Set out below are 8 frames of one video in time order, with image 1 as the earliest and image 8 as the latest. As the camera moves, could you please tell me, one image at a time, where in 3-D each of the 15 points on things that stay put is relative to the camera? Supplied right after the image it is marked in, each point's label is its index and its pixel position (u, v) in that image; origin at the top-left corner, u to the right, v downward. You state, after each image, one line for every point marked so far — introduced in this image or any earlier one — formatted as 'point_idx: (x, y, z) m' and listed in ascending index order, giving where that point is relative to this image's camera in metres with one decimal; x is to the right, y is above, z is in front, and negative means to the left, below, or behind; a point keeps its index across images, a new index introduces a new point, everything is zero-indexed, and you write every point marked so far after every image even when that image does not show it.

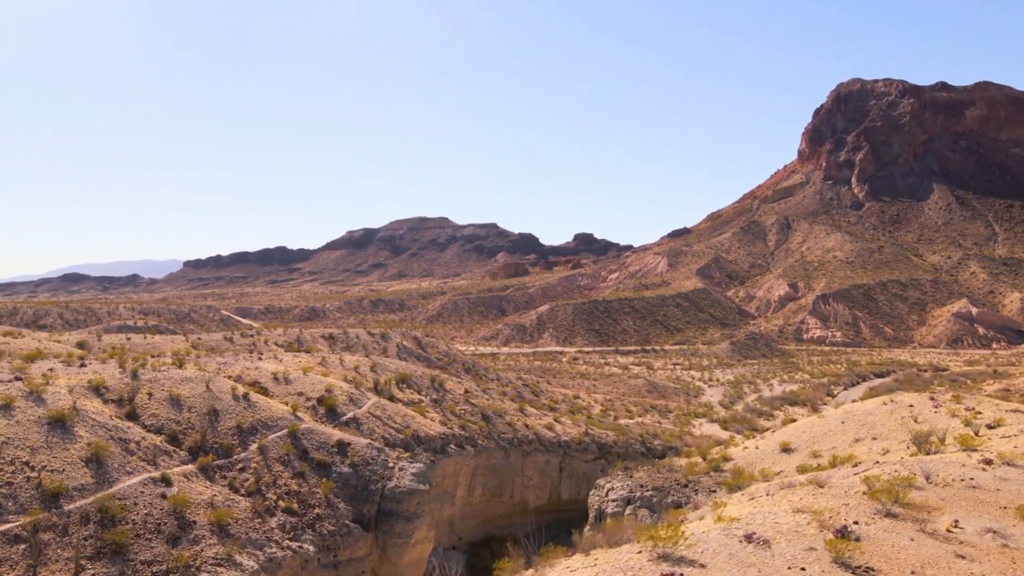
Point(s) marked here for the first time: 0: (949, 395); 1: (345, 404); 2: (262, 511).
0: (+10.0, -2.5, +14.4) m
1: (-4.4, -3.1, +16.4) m
2: (-4.2, -3.8, +10.5) m
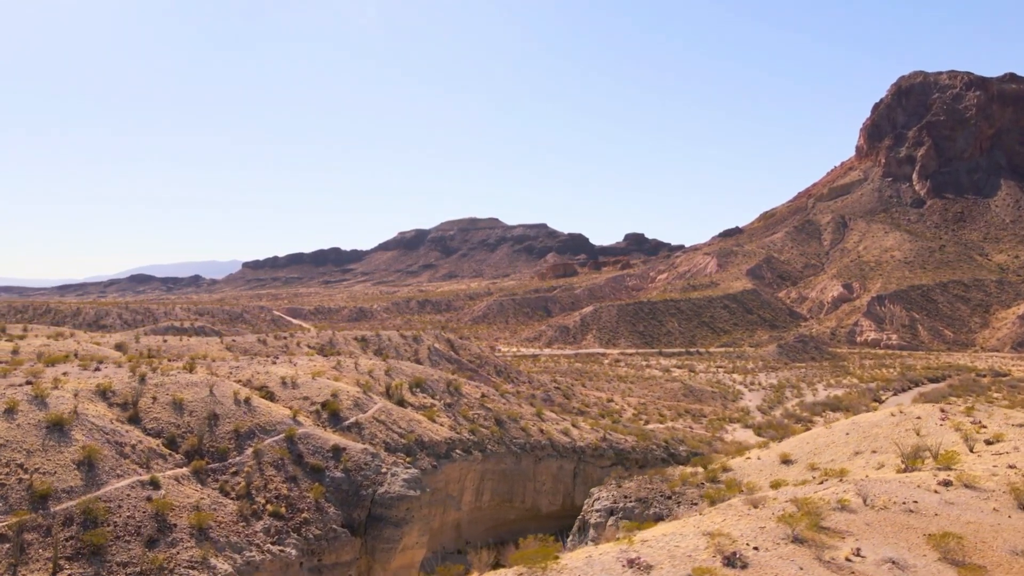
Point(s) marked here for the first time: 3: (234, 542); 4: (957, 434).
0: (+9.9, -2.6, +13.7) m
1: (-4.4, -3.2, +16.7) m
2: (-4.6, -3.9, +10.7) m
3: (-4.4, -4.0, +9.7) m
4: (+7.8, -2.6, +11.1) m
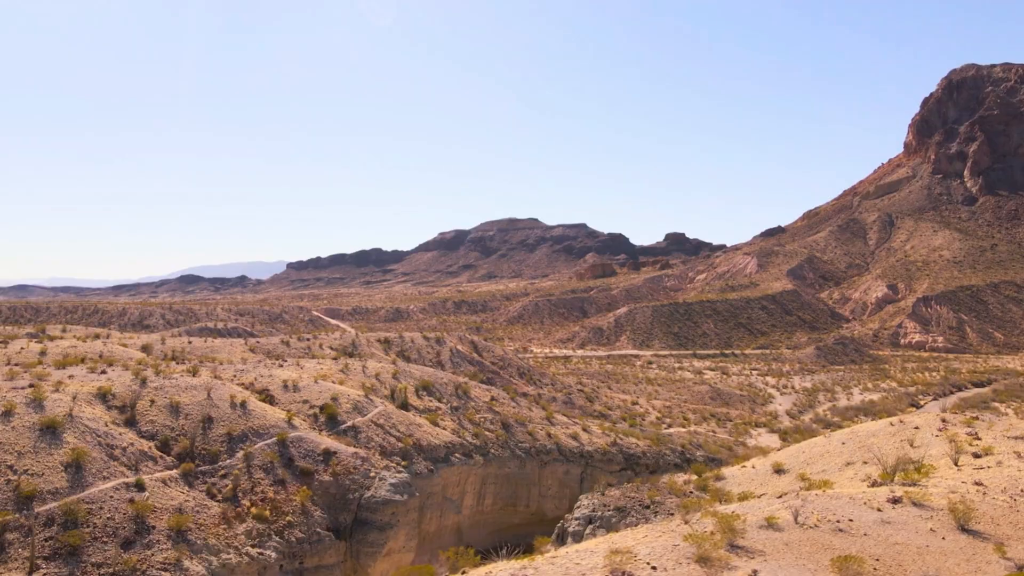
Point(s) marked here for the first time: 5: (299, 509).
0: (+9.6, -2.8, +13.3) m
1: (-4.5, -3.4, +16.9) m
2: (-5.0, -4.0, +11.0) m
3: (-4.8, -4.1, +9.9) m
4: (+7.5, -2.8, +10.7) m
5: (-4.0, -4.2, +11.8) m
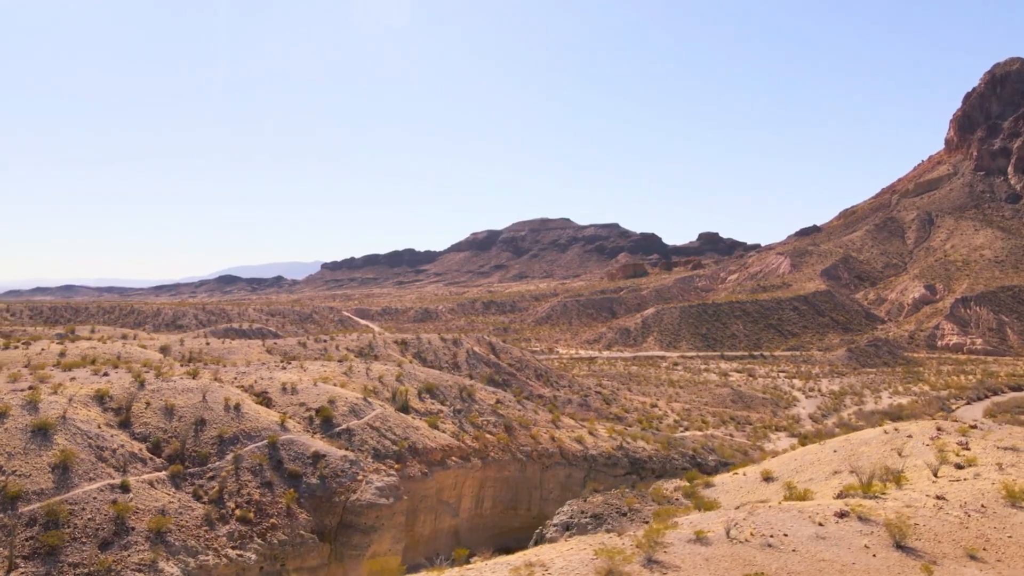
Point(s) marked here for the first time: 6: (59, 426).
0: (+9.3, -2.8, +12.9) m
1: (-4.6, -3.5, +17.1) m
2: (-5.3, -4.1, +11.2) m
3: (-5.3, -4.2, +10.1) m
4: (+7.1, -2.8, +10.4) m
5: (-4.4, -4.3, +12.0) m
6: (-8.4, -2.6, +11.5) m
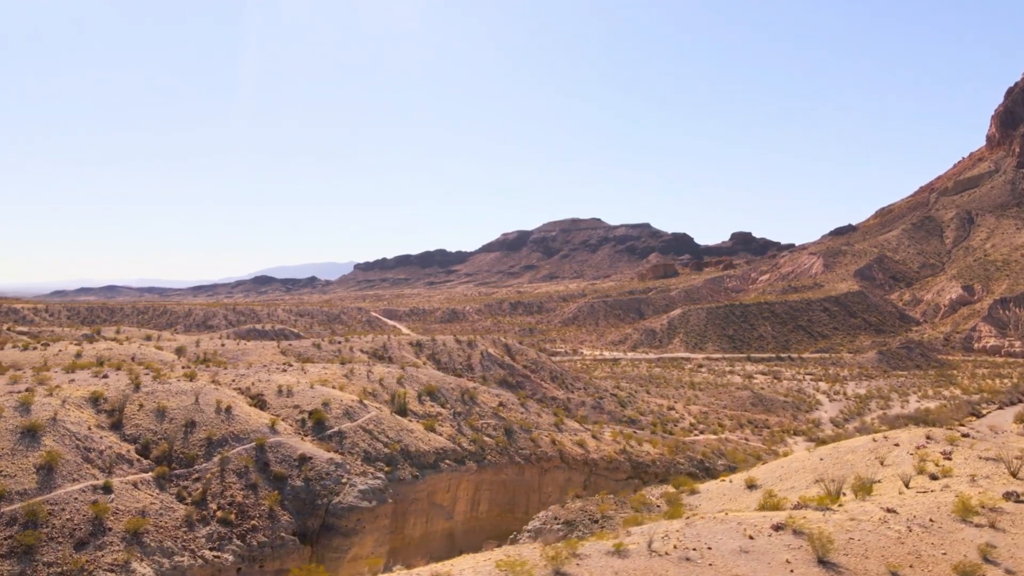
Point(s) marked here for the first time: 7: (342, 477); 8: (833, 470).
0: (+8.9, -2.9, +12.6) m
1: (-4.9, -3.6, +17.2) m
2: (-5.8, -4.2, +11.4) m
3: (-5.7, -4.3, +10.3) m
4: (+6.6, -2.9, +10.2) m
5: (-4.8, -4.4, +12.1) m
6: (-8.8, -2.7, +11.8) m
7: (-3.7, -4.1, +13.6) m
8: (+5.9, -3.3, +11.4) m
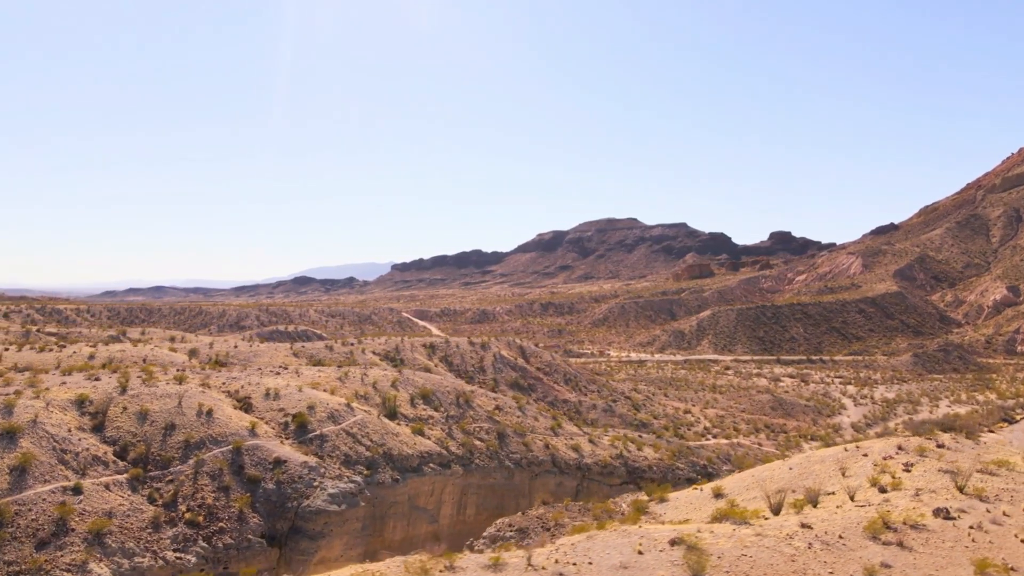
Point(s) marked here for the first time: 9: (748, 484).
0: (+8.2, -3.1, +12.3) m
1: (-5.4, -3.7, +17.5) m
2: (-6.5, -4.4, +11.6) m
3: (-6.5, -4.4, +10.6) m
4: (+5.8, -3.1, +10.0) m
5: (-5.5, -4.5, +12.4) m
6: (-9.5, -2.8, +12.2) m
7: (-4.4, -4.3, +13.8) m
8: (+5.2, -3.5, +11.2) m
9: (+4.8, -3.9, +12.4) m
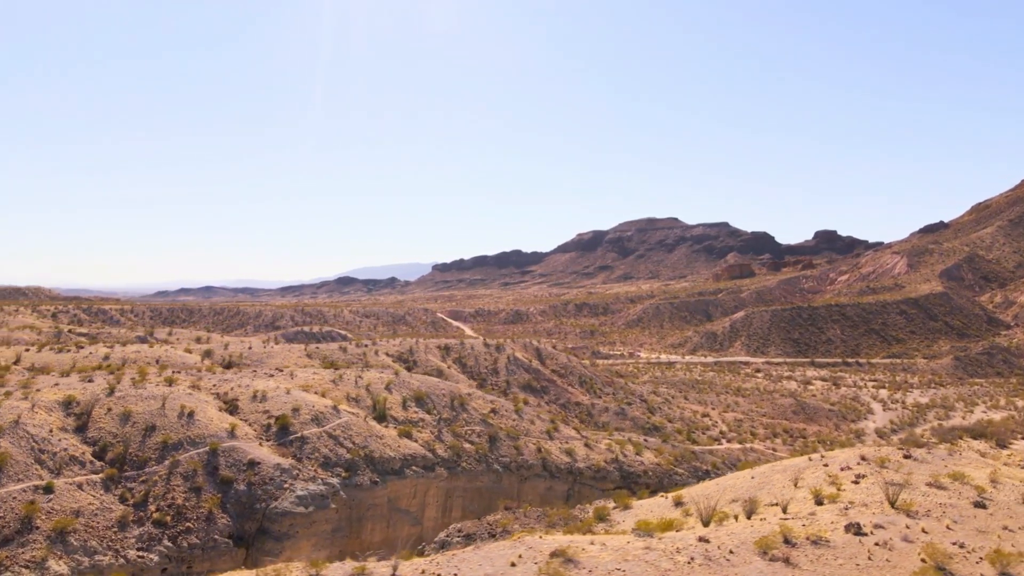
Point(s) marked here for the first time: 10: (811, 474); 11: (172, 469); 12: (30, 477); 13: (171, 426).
0: (+7.4, -3.2, +12.1) m
1: (-6.0, -3.9, +17.8) m
2: (-7.4, -4.5, +12.0) m
3: (-7.4, -4.5, +11.0) m
4: (+4.9, -3.2, +9.9) m
5: (-6.3, -4.7, +12.7) m
6: (-10.3, -2.9, +12.7) m
7: (-5.1, -4.4, +14.1) m
8: (+4.3, -3.6, +11.1) m
9: (+4.0, -4.0, +12.3) m
10: (+5.3, -3.3, +11.0) m
11: (-7.5, -4.0, +13.6) m
12: (-9.1, -3.6, +11.8) m
13: (-8.2, -3.3, +14.9) m
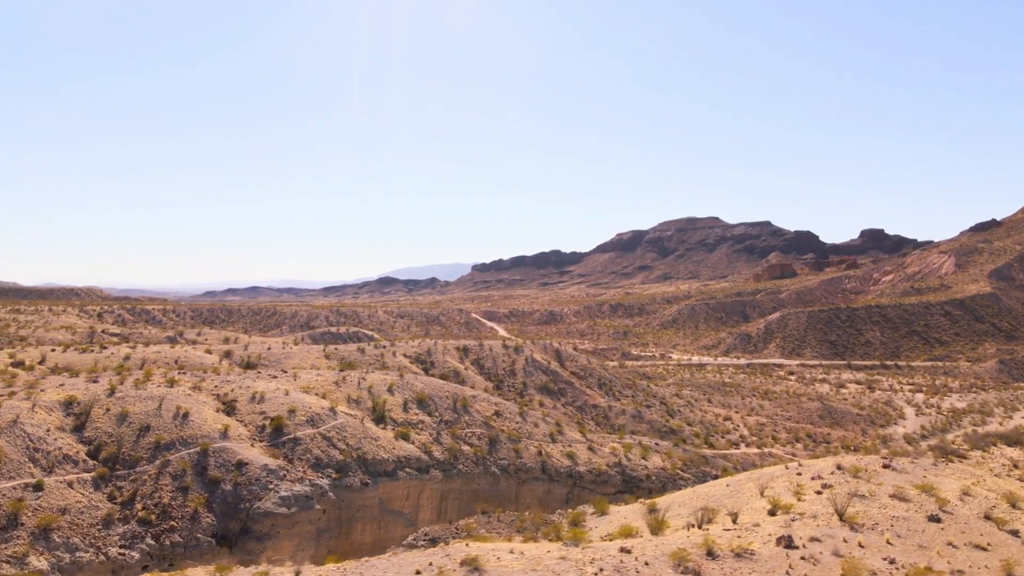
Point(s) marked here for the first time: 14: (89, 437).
0: (+6.8, -3.4, +11.8) m
1: (-6.3, -4.0, +18.2) m
2: (-7.9, -4.6, +12.4) m
3: (-8.0, -4.7, +11.4) m
4: (+4.2, -3.3, +9.7) m
5: (-6.8, -4.8, +13.1) m
6: (-10.8, -3.0, +13.3) m
7: (-5.6, -4.5, +14.4) m
8: (+3.7, -3.7, +11.0) m
9: (+3.4, -4.2, +12.2) m
10: (+4.7, -3.4, +10.9) m
11: (-8.0, -4.1, +14.0) m
12: (-9.7, -3.7, +12.3) m
13: (-8.6, -3.4, +15.4) m
14: (-10.0, -3.5, +14.6) m
